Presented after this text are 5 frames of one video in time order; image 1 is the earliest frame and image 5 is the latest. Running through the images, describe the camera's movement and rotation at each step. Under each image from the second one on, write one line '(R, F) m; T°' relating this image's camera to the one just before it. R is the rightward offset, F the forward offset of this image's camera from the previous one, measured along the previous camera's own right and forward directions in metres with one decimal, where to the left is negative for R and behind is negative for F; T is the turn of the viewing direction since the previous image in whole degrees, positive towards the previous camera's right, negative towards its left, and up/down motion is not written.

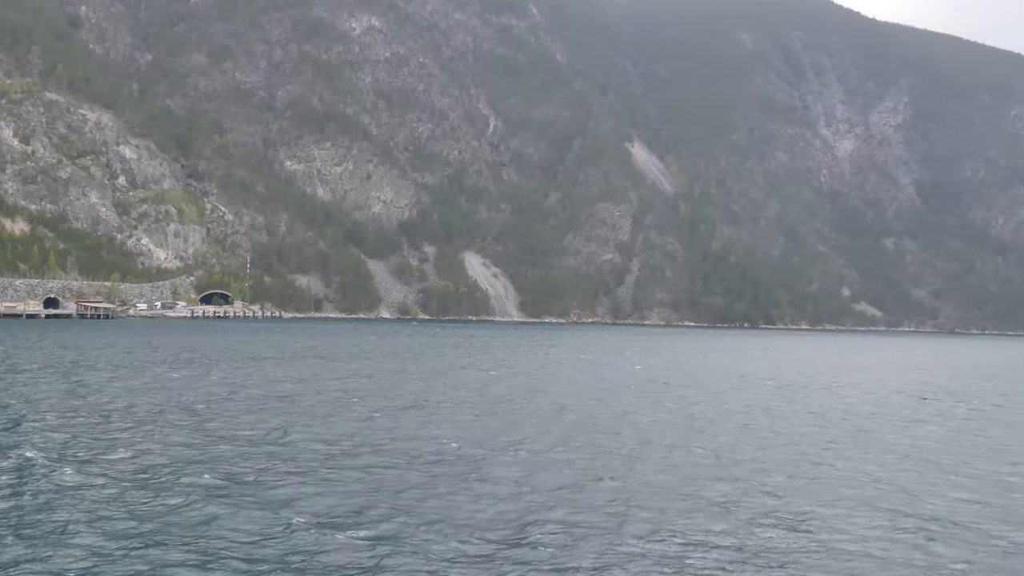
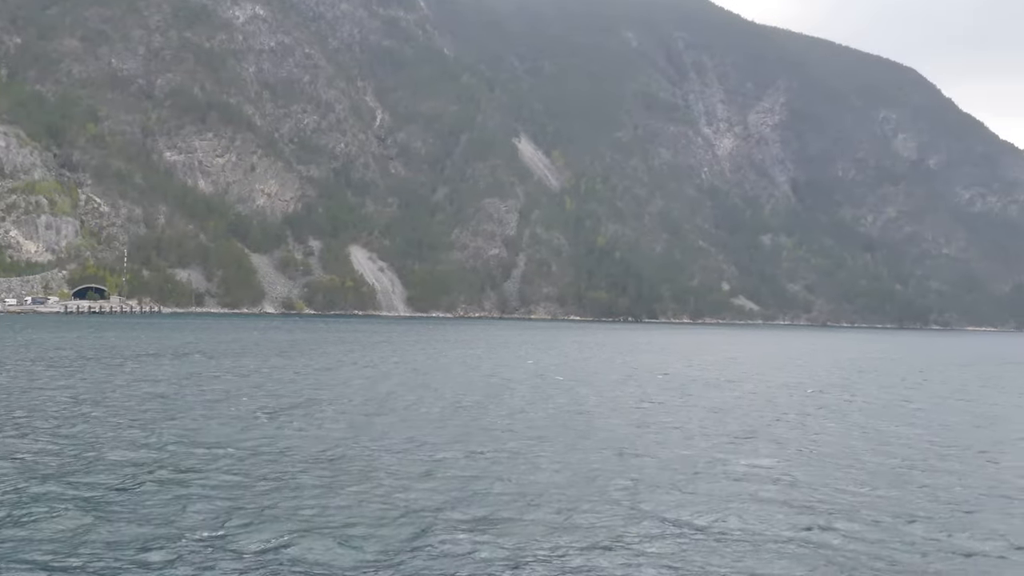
(-0.1, 0.0) m; +6°
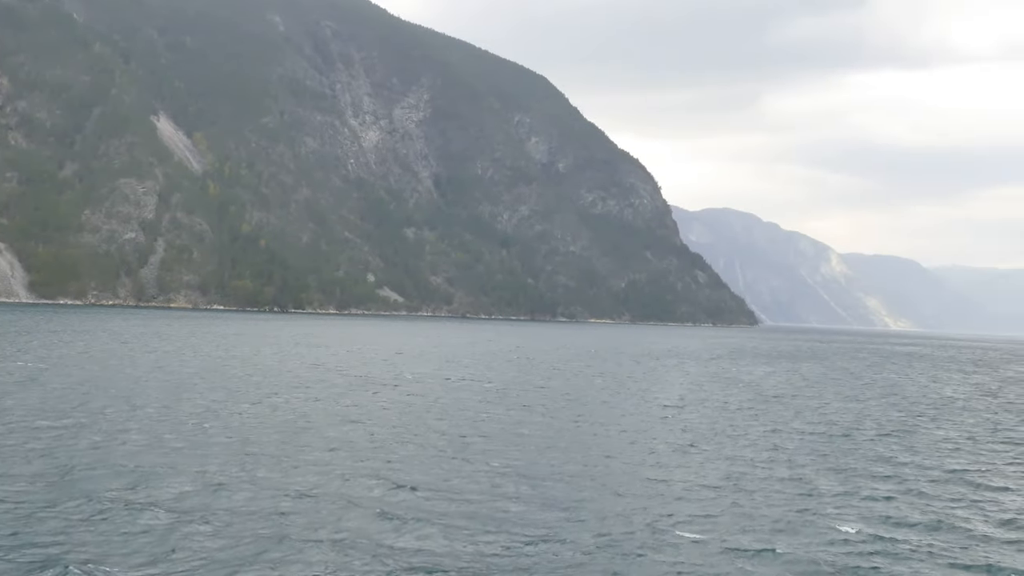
(-1.1, +1.5) m; +19°
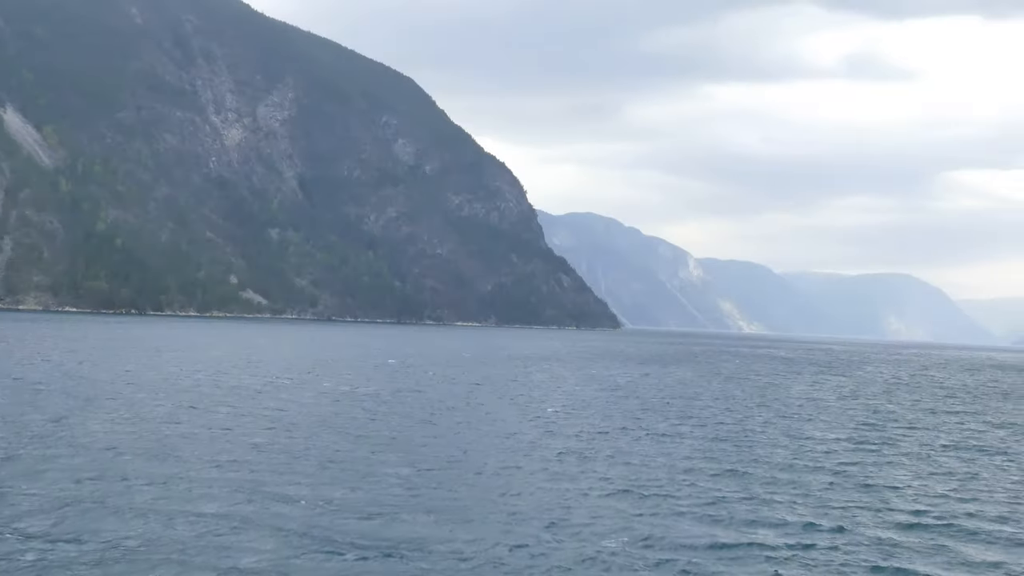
(-0.5, +0.6) m; +7°
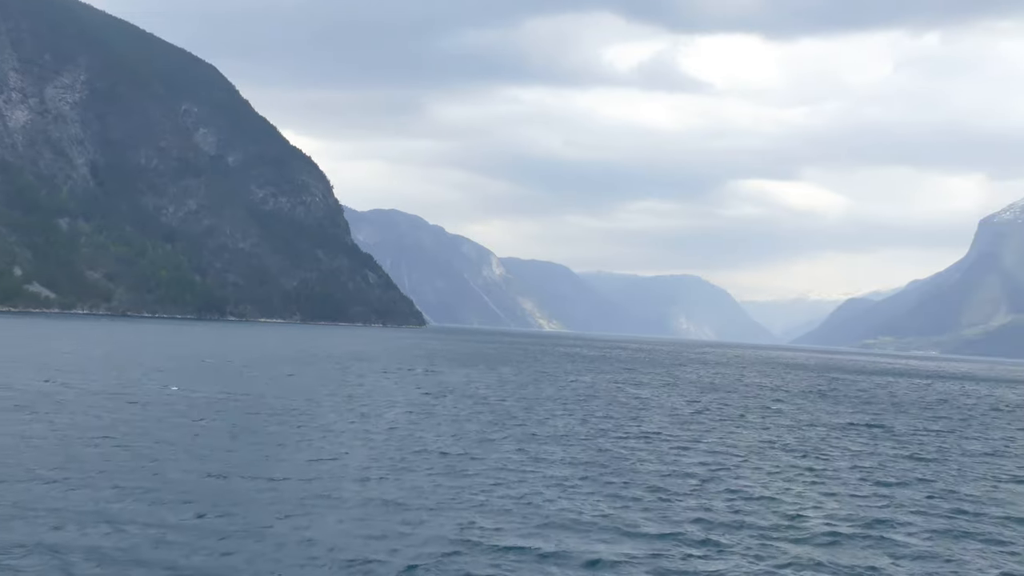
(-1.1, +0.9) m; +10°
